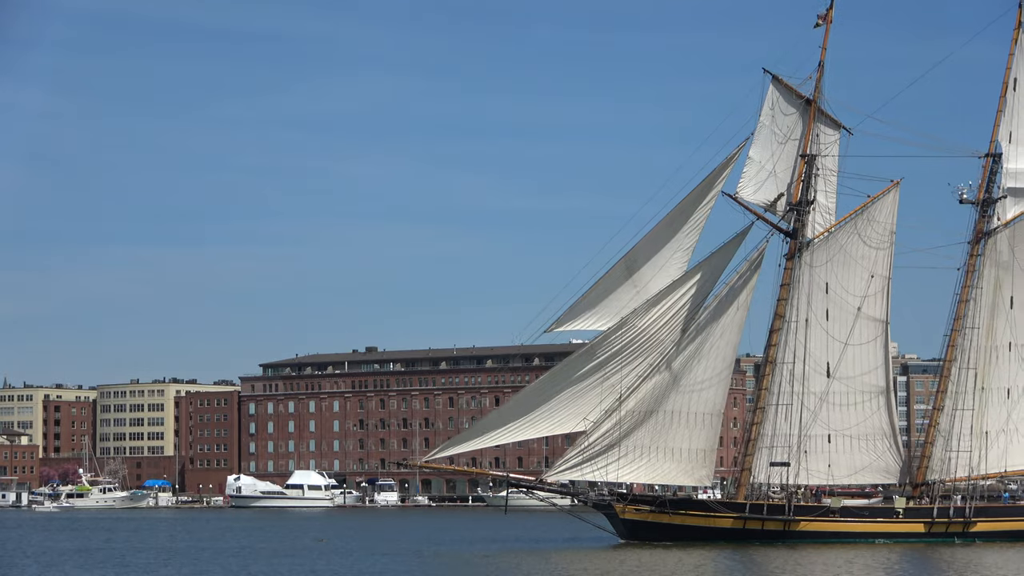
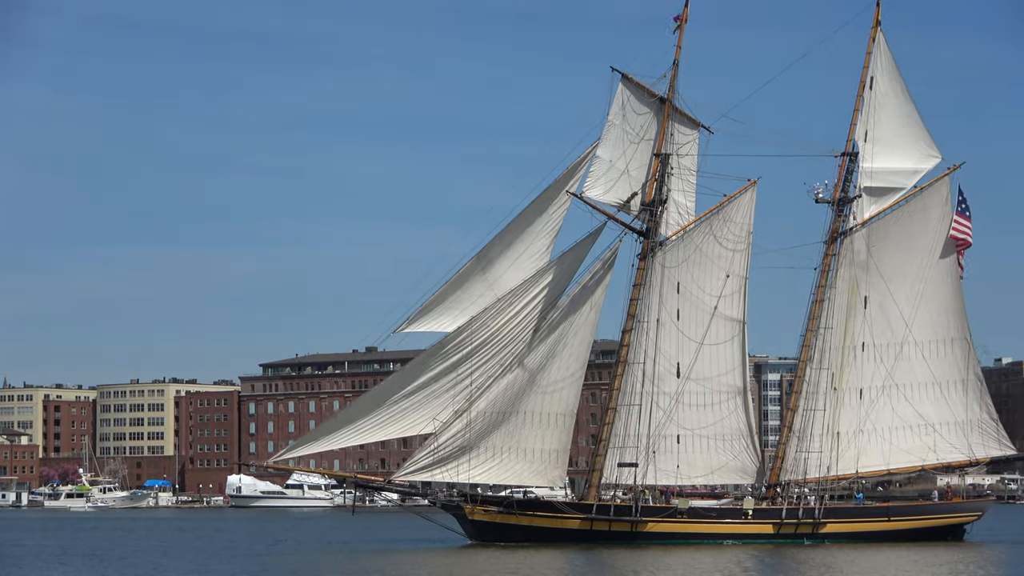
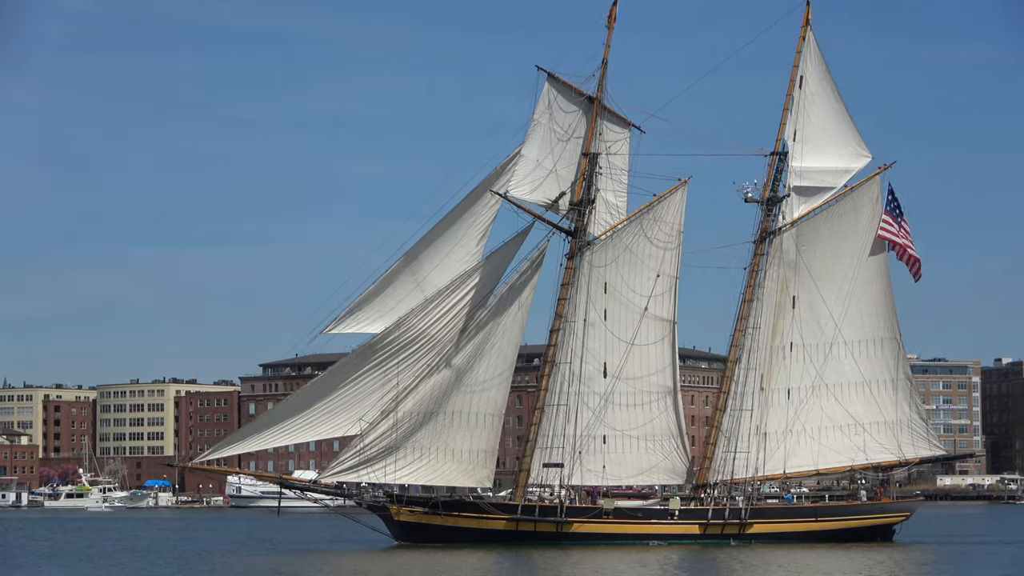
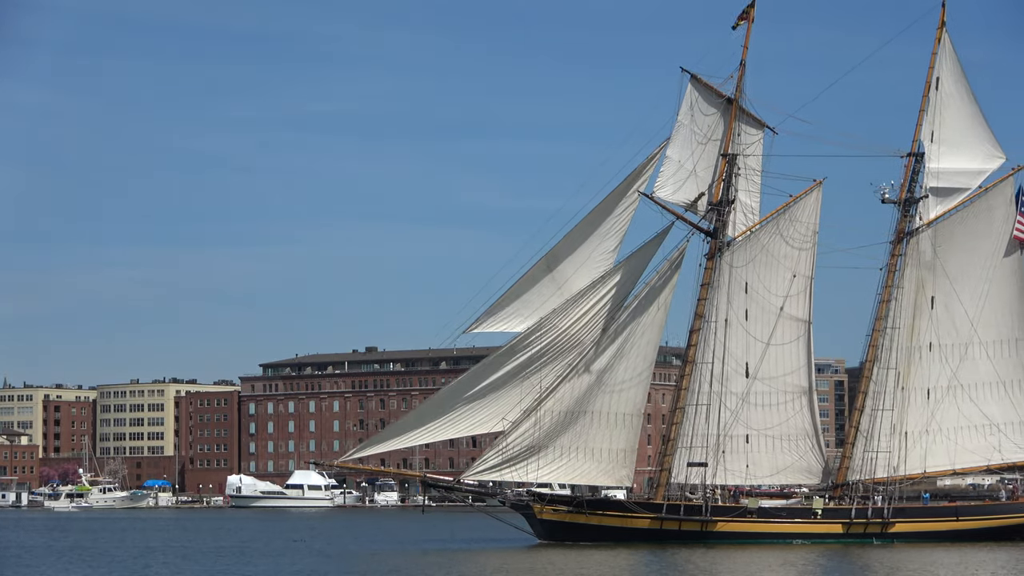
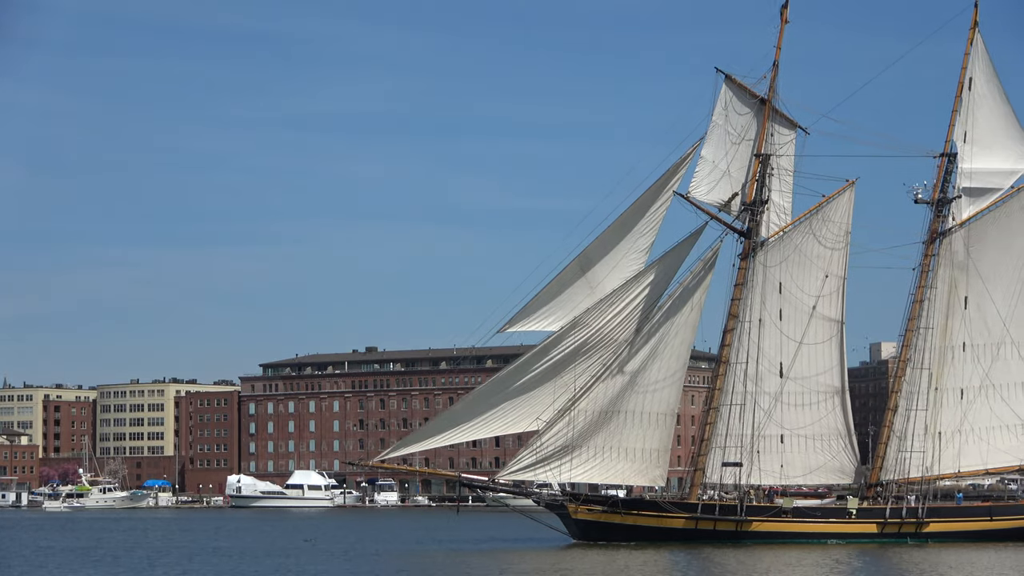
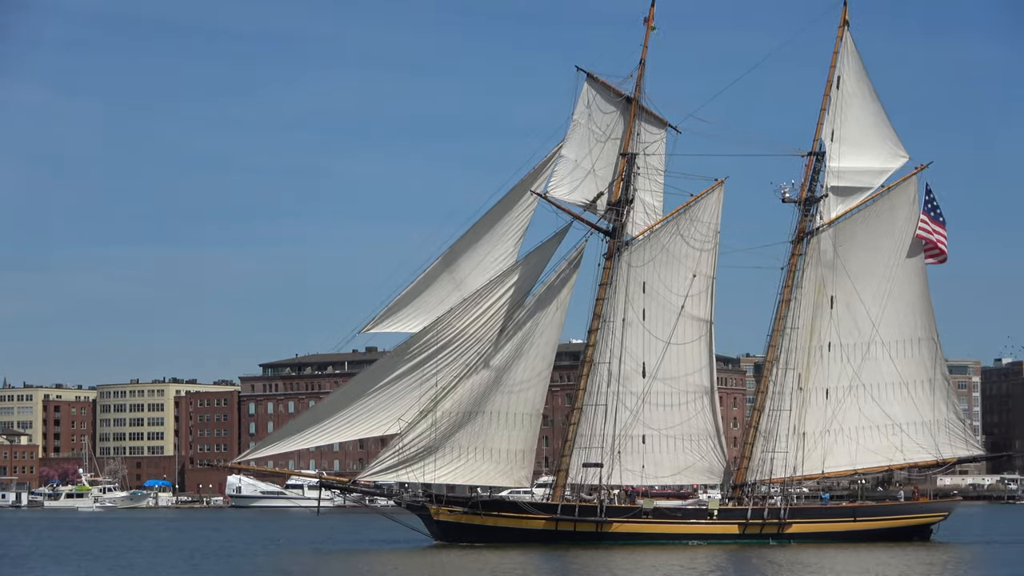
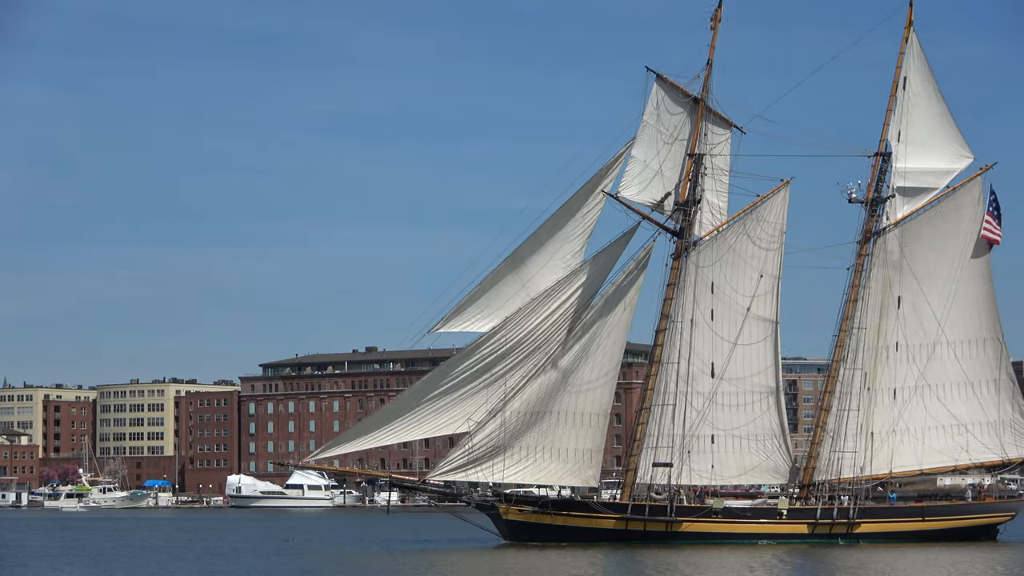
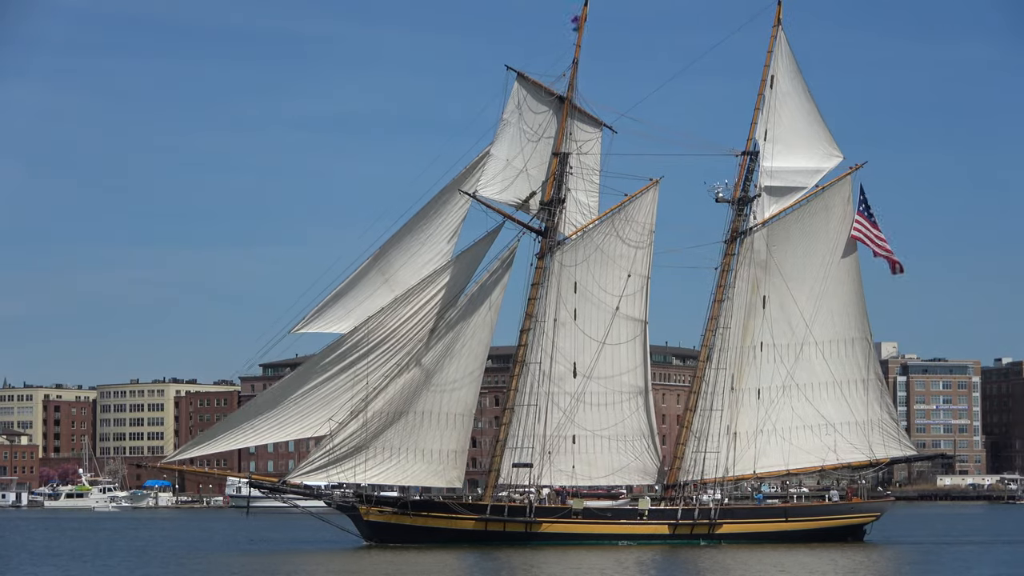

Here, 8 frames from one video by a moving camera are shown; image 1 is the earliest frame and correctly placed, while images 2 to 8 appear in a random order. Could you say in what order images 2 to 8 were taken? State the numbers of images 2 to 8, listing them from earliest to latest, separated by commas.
5, 4, 7, 2, 6, 3, 8
